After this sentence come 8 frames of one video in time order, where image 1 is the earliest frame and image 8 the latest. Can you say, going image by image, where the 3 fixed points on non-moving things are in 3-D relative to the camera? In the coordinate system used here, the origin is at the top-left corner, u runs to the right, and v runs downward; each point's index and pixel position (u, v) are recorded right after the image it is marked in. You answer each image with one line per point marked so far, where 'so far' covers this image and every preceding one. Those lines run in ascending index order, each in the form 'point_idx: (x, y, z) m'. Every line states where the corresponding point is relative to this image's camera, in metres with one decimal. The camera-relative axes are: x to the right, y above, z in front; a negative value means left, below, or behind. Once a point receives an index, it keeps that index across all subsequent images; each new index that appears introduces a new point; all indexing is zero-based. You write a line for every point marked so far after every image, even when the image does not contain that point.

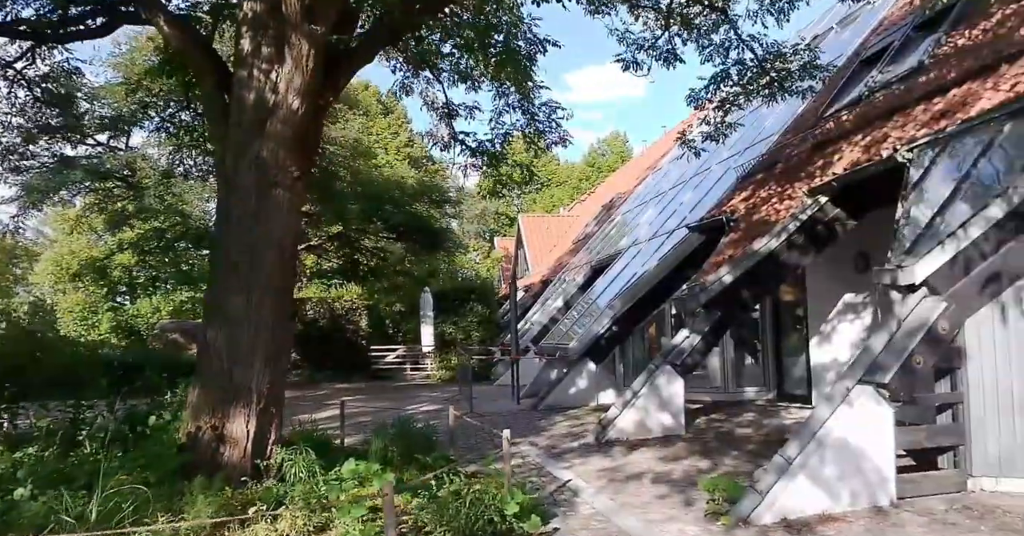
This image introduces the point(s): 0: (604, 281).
0: (+2.1, -0.3, +15.8) m
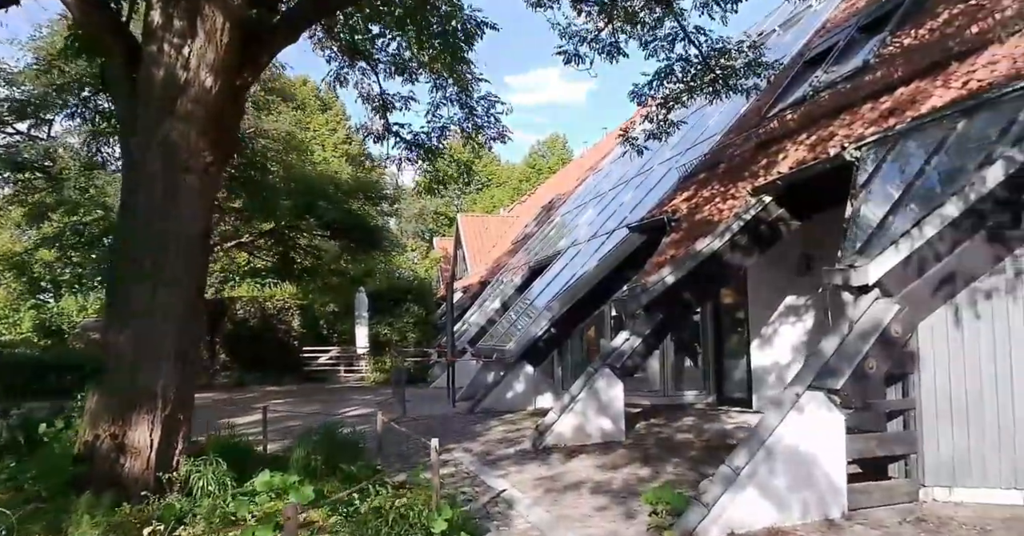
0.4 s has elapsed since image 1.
0: (+0.7, -0.3, +15.4) m
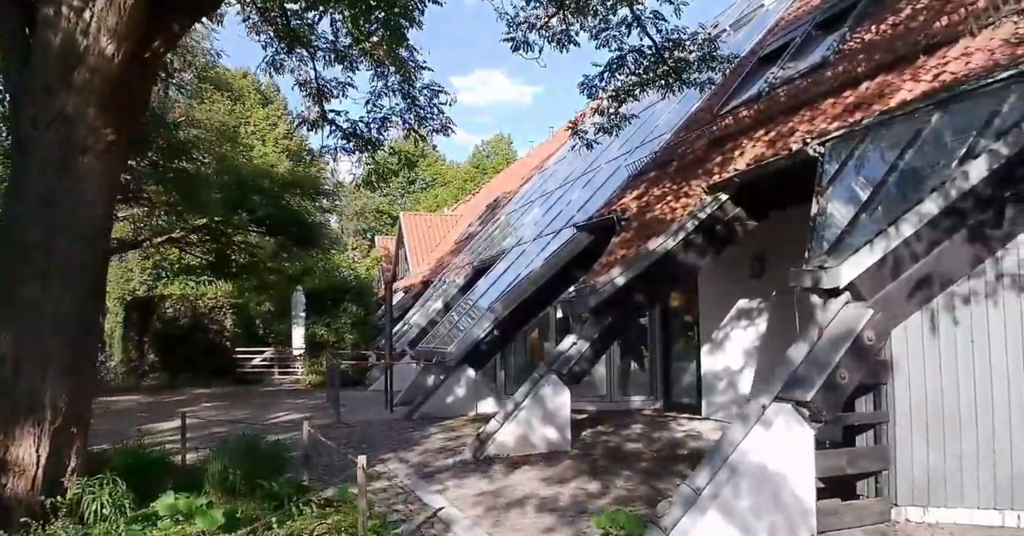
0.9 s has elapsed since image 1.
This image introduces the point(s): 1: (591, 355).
0: (-0.5, -0.3, +14.8) m
1: (+1.0, -1.1, +8.7) m
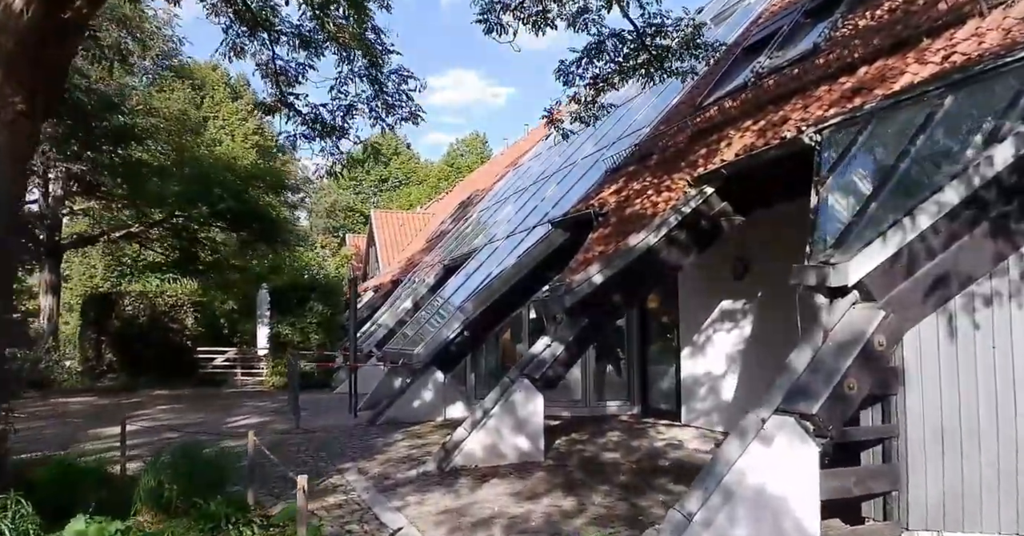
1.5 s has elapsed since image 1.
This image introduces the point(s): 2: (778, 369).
0: (-1.1, -0.2, +14.2) m
1: (+0.6, -1.1, +8.1) m
2: (+3.3, -1.2, +8.8) m
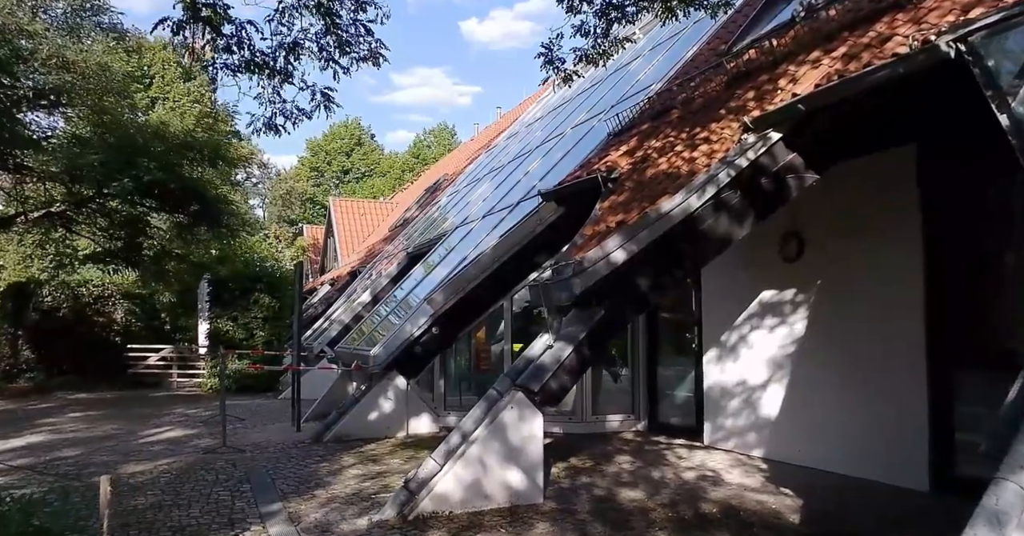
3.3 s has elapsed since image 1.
0: (-1.5, 0.0, +12.0) m
1: (+0.6, -0.8, +6.0) m
2: (+3.2, -1.0, +6.8) m
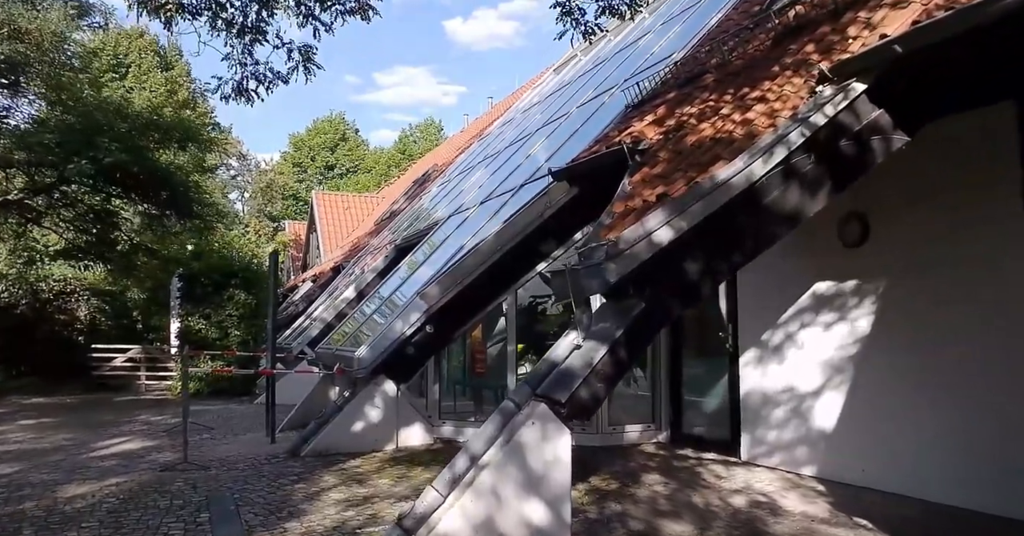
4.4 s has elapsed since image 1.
0: (-1.5, +0.1, +10.8) m
1: (+0.7, -0.7, +4.8) m
2: (+3.3, -0.9, +5.8) m
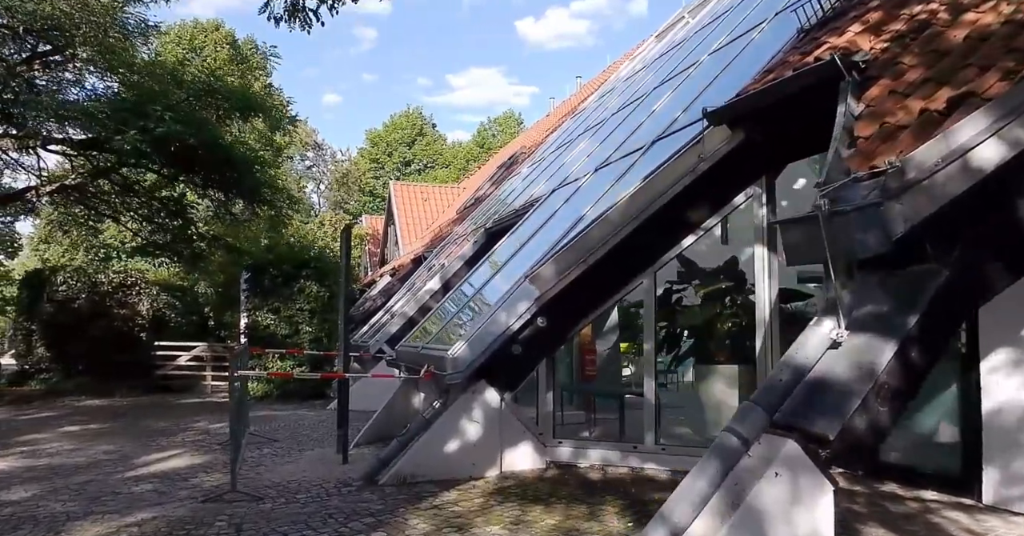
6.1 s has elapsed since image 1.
0: (0.0, +0.4, +9.0) m
1: (+1.6, -0.5, +2.9) m
2: (+4.3, -0.7, +3.5) m
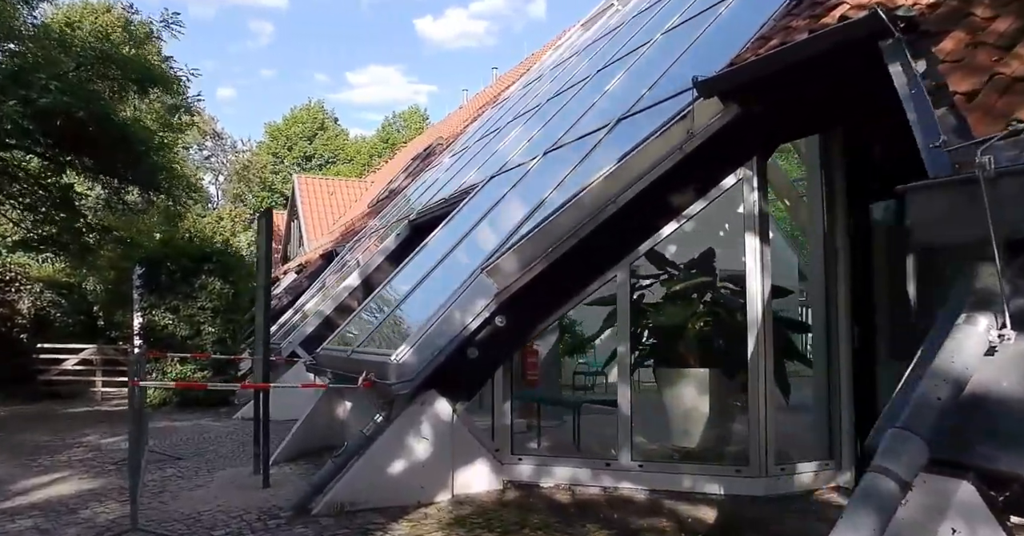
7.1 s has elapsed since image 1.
0: (-0.6, +0.4, +8.1) m
1: (+1.7, -0.4, +2.2) m
2: (+4.3, -0.6, +3.2) m
